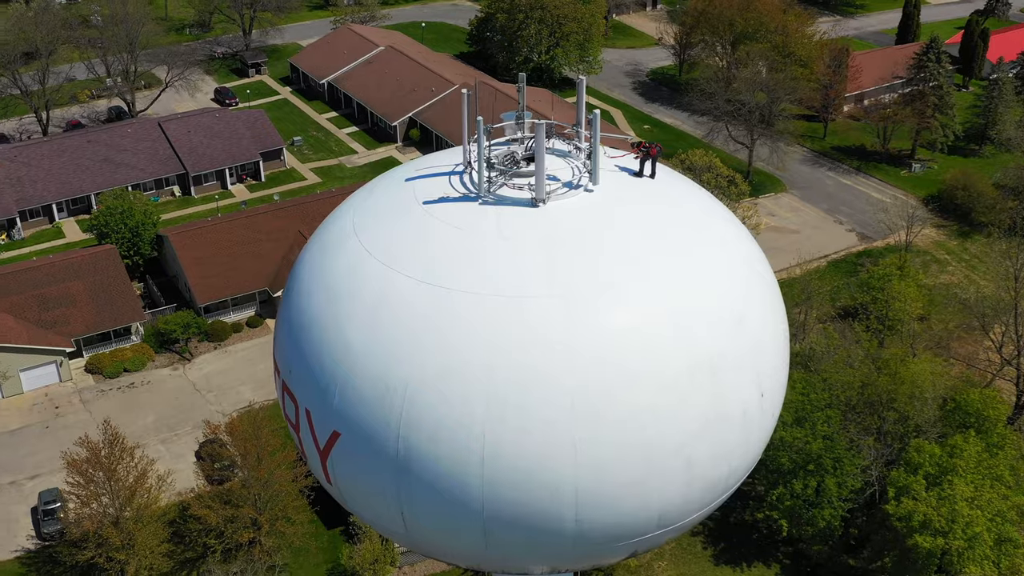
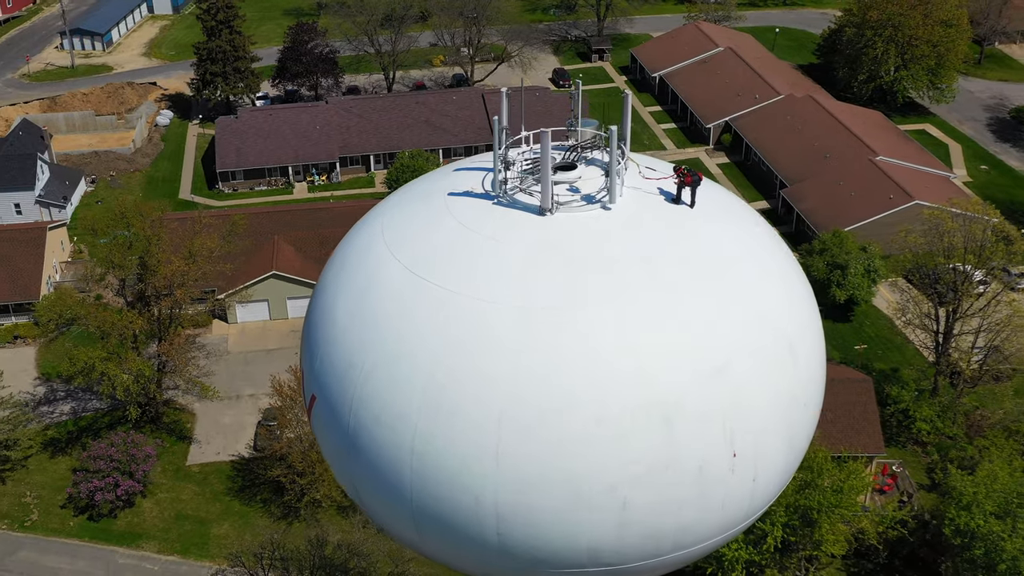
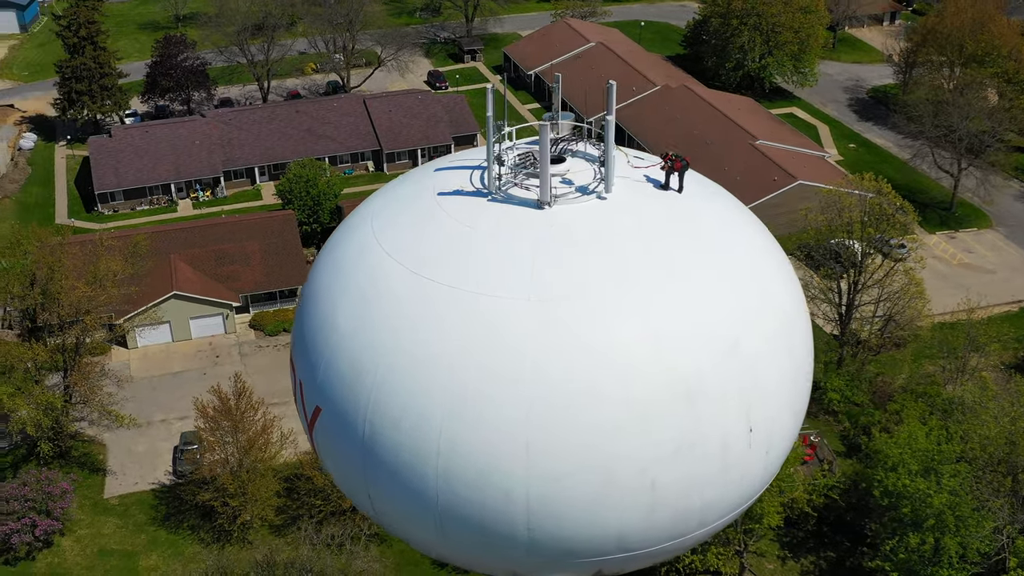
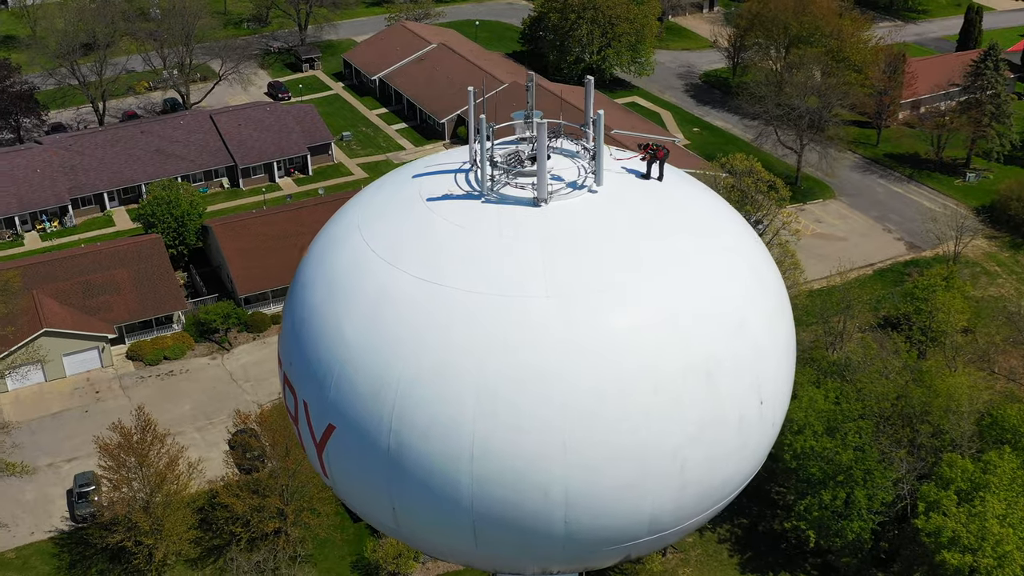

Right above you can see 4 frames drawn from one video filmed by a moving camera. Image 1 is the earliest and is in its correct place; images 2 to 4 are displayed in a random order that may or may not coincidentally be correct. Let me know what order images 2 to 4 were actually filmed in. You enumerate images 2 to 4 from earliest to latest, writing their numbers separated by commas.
4, 3, 2
